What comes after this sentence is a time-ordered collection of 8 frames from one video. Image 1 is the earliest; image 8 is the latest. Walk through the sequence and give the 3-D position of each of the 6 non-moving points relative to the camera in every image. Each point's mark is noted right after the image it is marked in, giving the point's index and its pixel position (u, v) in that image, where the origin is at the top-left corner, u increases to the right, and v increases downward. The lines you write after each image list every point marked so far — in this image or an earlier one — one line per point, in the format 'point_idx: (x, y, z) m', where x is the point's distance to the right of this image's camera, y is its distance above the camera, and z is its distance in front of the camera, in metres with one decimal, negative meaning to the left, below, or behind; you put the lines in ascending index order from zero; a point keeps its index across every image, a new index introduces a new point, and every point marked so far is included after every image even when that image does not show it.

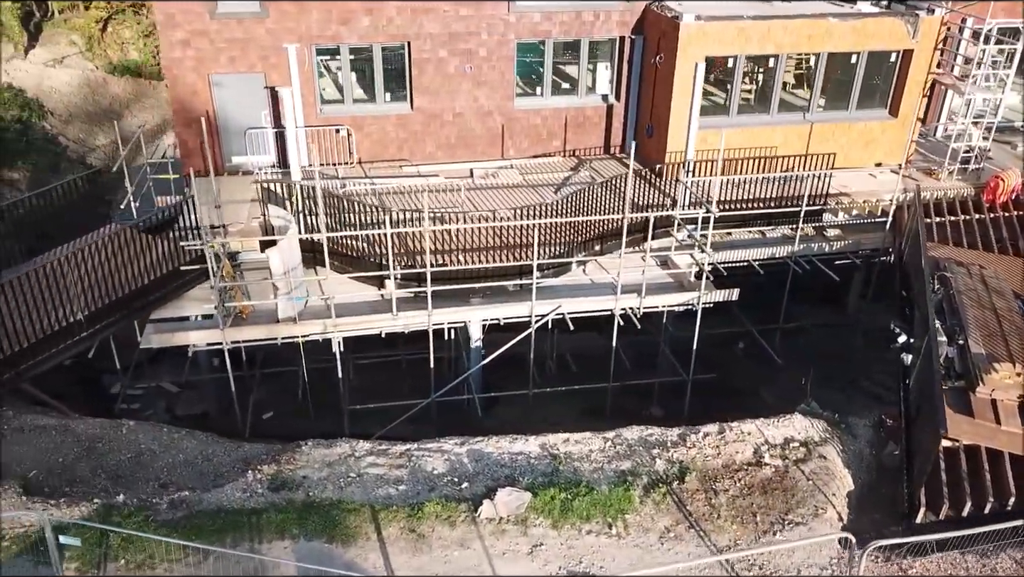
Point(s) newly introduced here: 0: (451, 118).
0: (-1.5, +4.1, +14.2) m
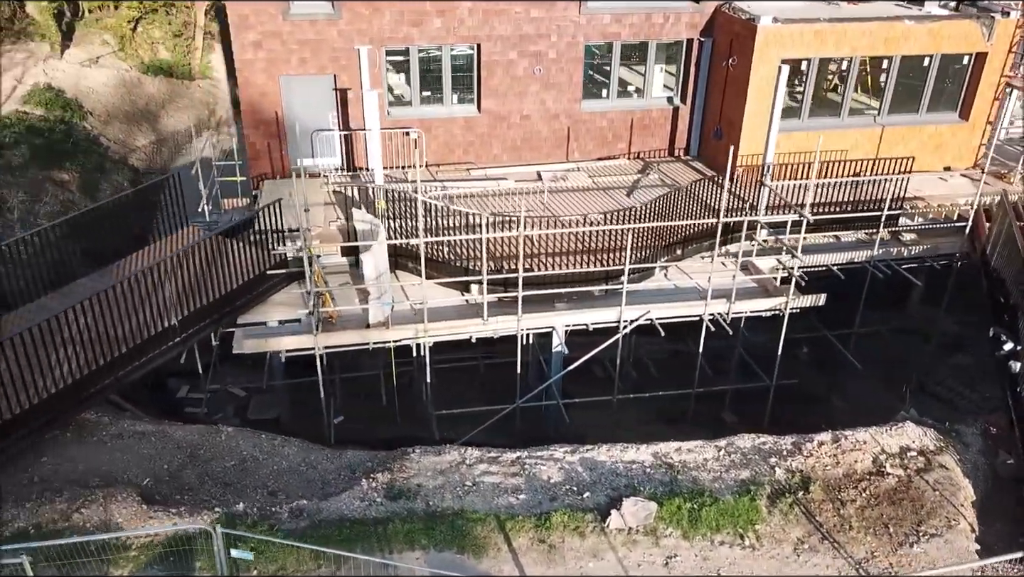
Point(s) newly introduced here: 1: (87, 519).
0: (+0.1, +4.0, +14.1) m
1: (-5.3, -2.9, +7.3) m
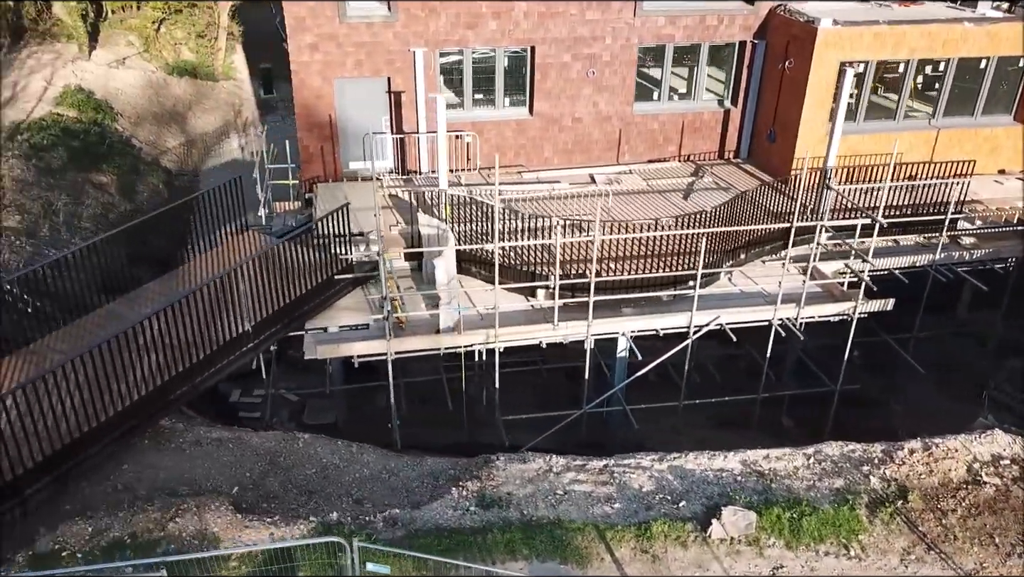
0: (+1.4, +3.9, +14.0) m
1: (-4.0, -3.0, +7.2) m
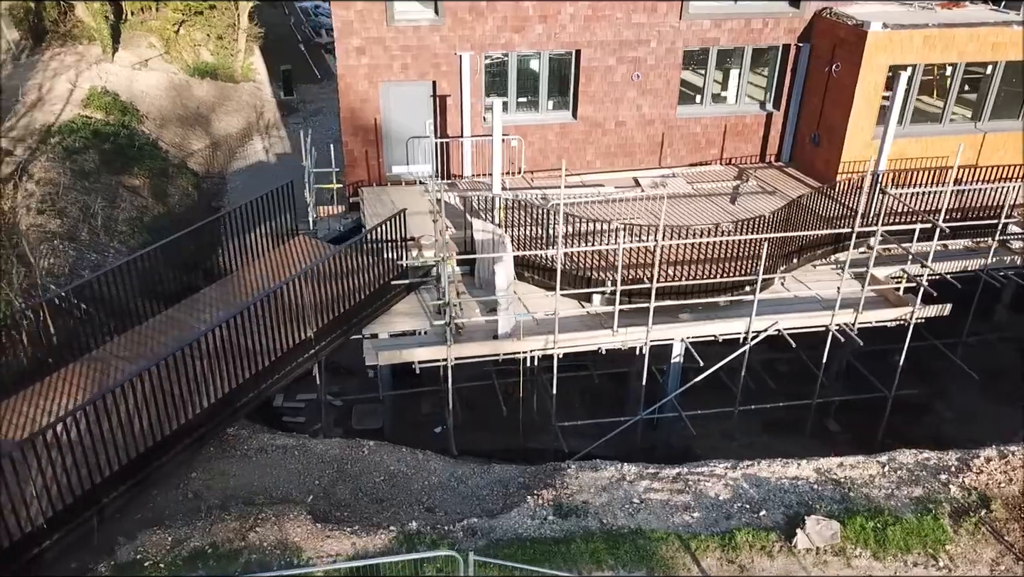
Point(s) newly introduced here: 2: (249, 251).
0: (+2.4, +3.8, +14.0) m
1: (-3.0, -3.1, +7.2) m
2: (-5.1, +0.7, +11.4) m
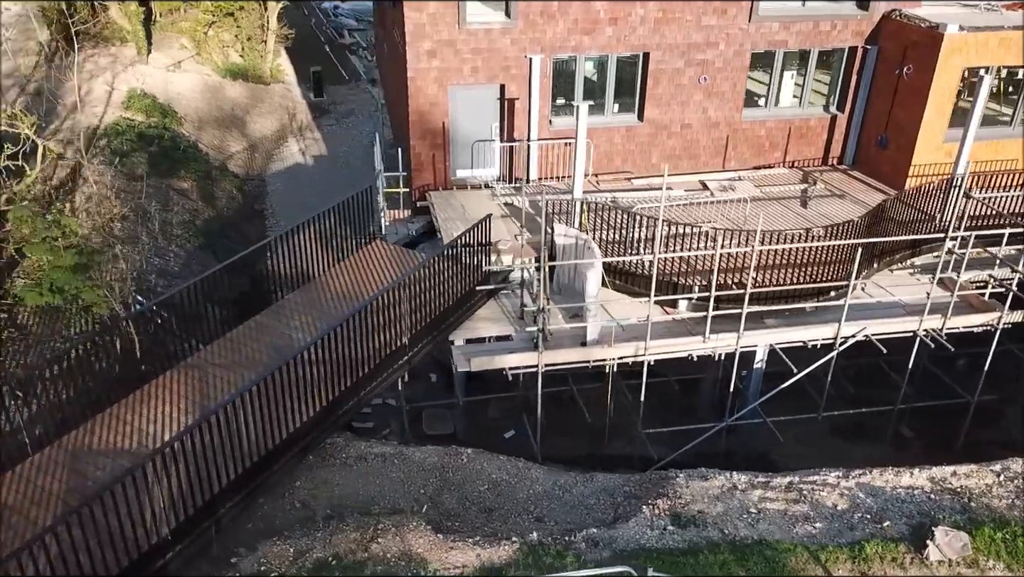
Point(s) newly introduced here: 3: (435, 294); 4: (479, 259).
0: (+3.9, +3.7, +13.9) m
1: (-1.5, -3.2, +7.1) m
2: (-3.5, +0.6, +11.3) m
3: (-1.3, -0.1, +9.8) m
4: (-0.6, +0.5, +10.6) m
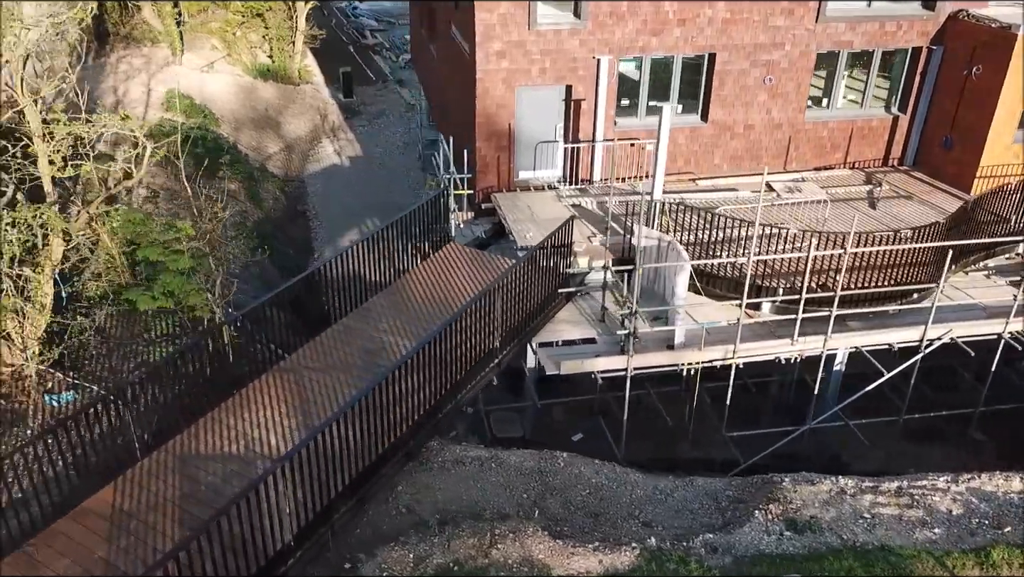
0: (+5.4, +3.7, +13.8) m
1: (0.0, -3.2, +7.1) m
2: (-2.1, +0.6, +11.2) m
3: (+0.2, -0.1, +9.7) m
4: (+0.9, +0.5, +10.6) m
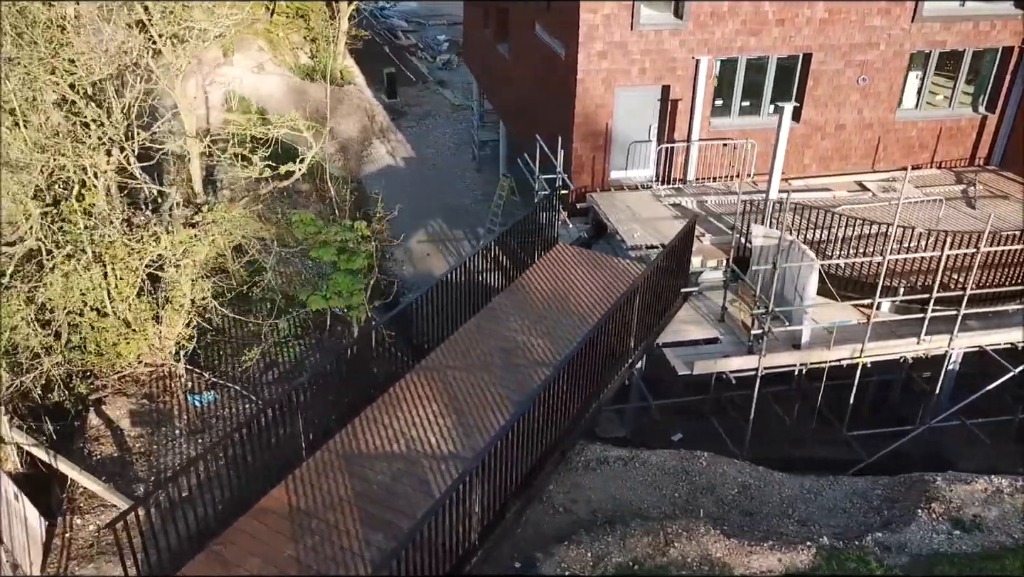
0: (+7.5, +3.7, +13.8) m
1: (+2.1, -3.2, +7.1) m
2: (+0.1, +0.6, +11.2) m
3: (+2.3, -0.1, +9.7) m
4: (+3.0, +0.5, +10.6) m
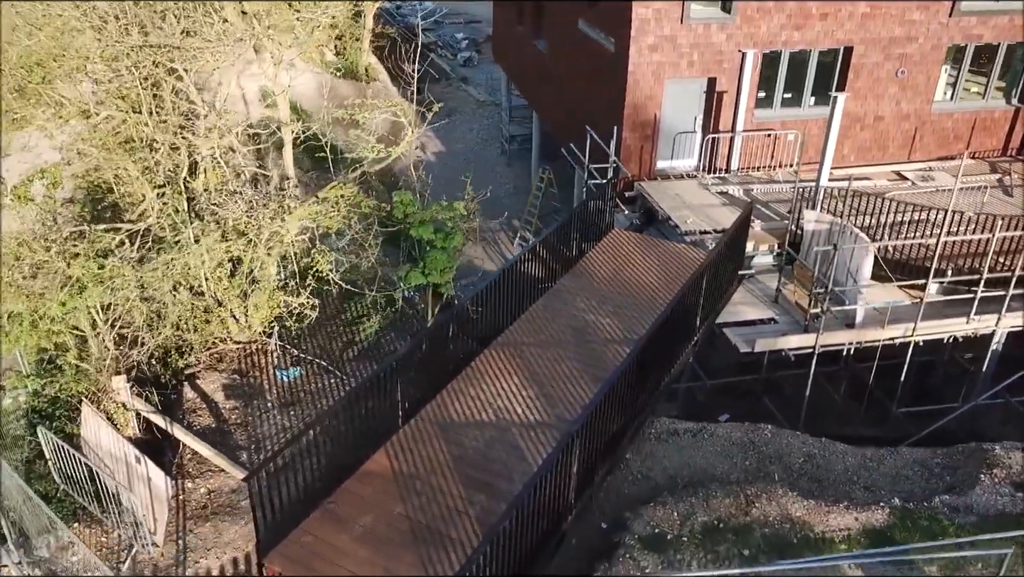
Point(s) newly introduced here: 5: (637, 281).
0: (+8.7, +4.0, +14.2) m
1: (+3.3, -2.9, +7.5) m
2: (+1.2, +0.9, +11.7) m
3: (+3.5, +0.2, +10.2) m
4: (+4.2, +0.8, +11.0) m
5: (+2.3, +0.1, +10.8) m
